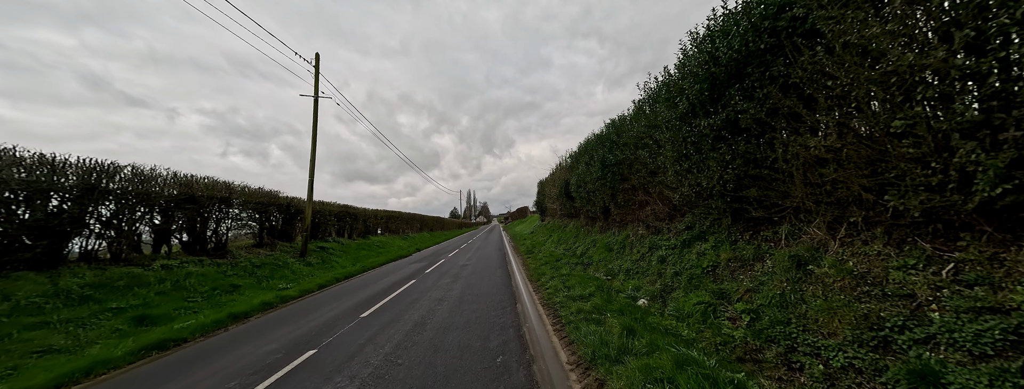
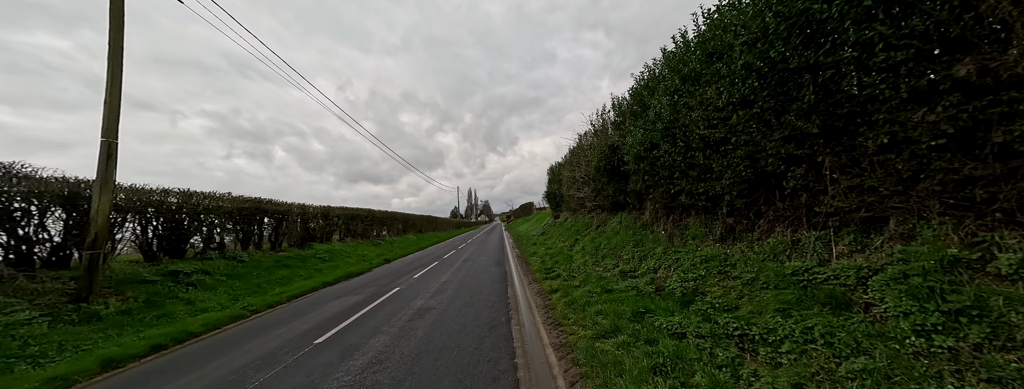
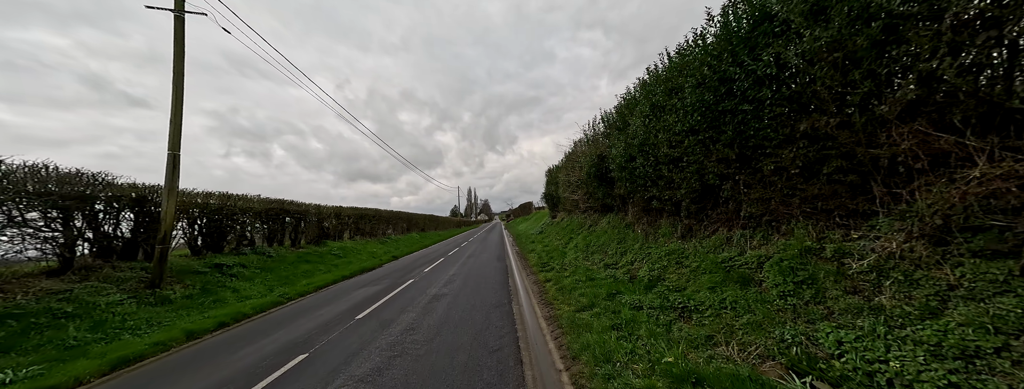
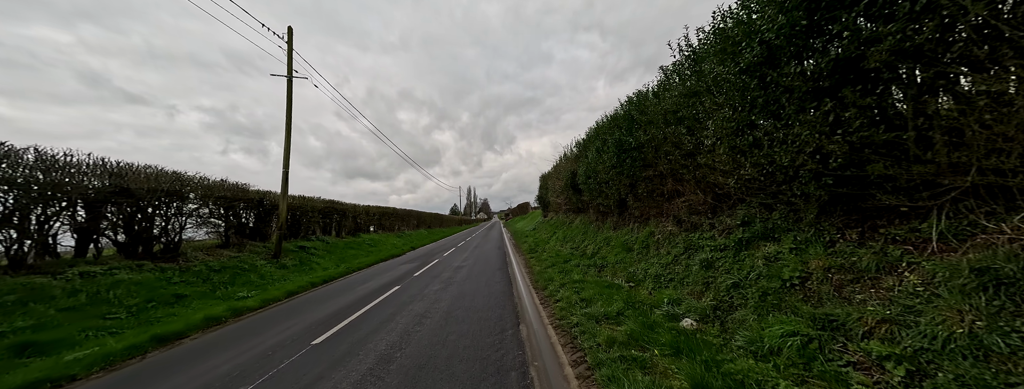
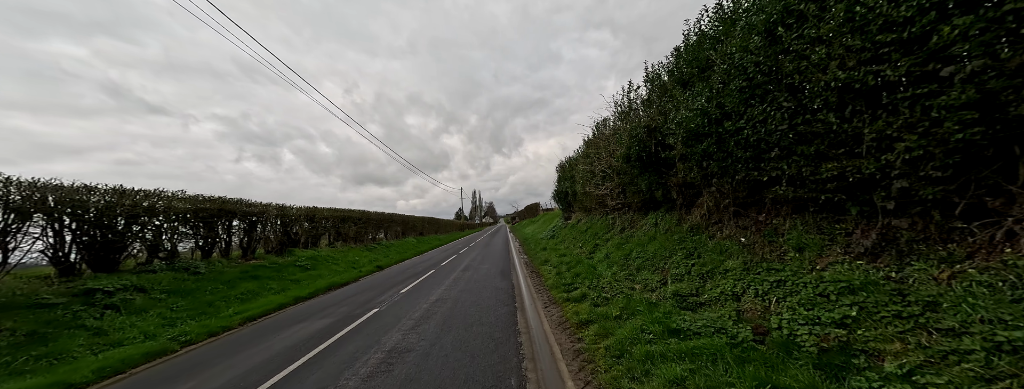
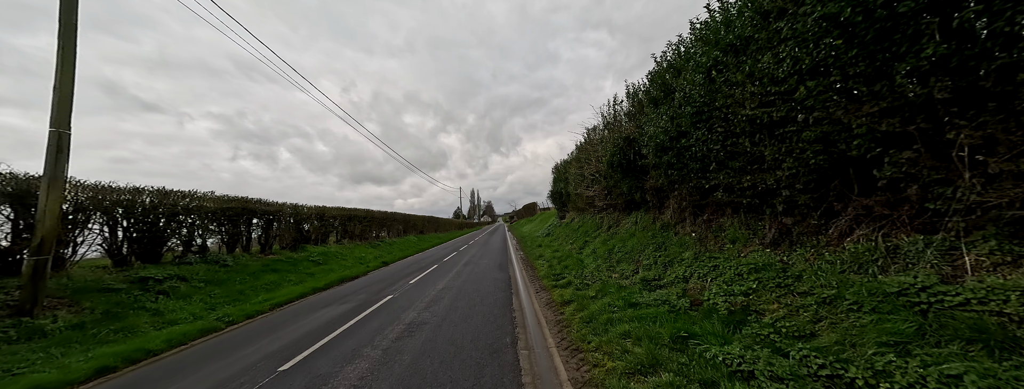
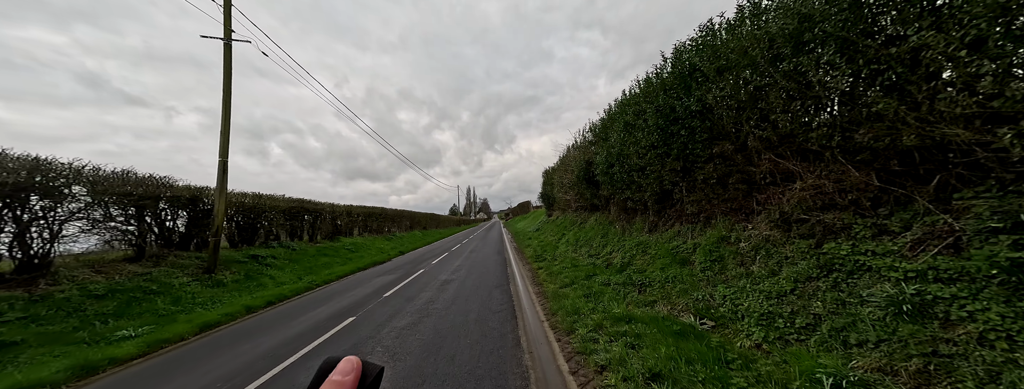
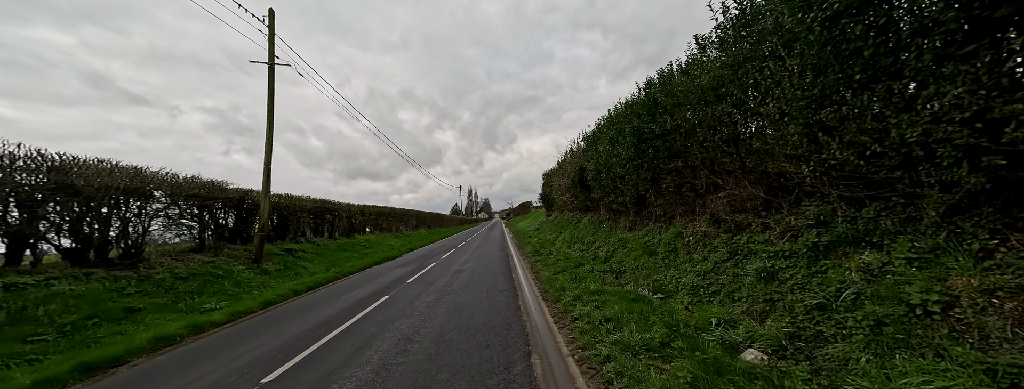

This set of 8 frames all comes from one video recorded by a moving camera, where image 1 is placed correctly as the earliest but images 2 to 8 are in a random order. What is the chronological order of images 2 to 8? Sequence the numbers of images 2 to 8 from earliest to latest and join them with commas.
4, 8, 7, 3, 2, 6, 5
